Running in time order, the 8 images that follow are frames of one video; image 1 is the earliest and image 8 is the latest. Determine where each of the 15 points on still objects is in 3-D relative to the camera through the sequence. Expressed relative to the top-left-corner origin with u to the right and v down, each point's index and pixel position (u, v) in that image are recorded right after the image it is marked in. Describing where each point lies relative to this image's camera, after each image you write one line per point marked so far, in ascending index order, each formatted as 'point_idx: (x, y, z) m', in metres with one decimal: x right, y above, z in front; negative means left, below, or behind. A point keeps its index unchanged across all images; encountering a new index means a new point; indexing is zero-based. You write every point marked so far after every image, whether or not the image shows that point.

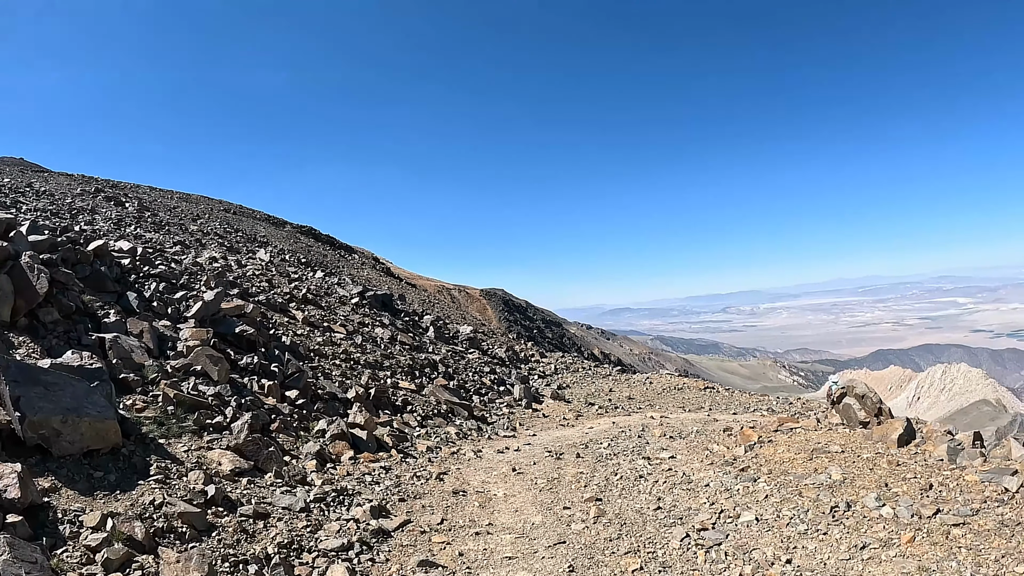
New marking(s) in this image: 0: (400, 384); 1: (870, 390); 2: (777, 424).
0: (-3.7, -3.1, +18.8) m
1: (+7.2, -2.0, +11.5) m
2: (+6.0, -3.0, +13.2) m
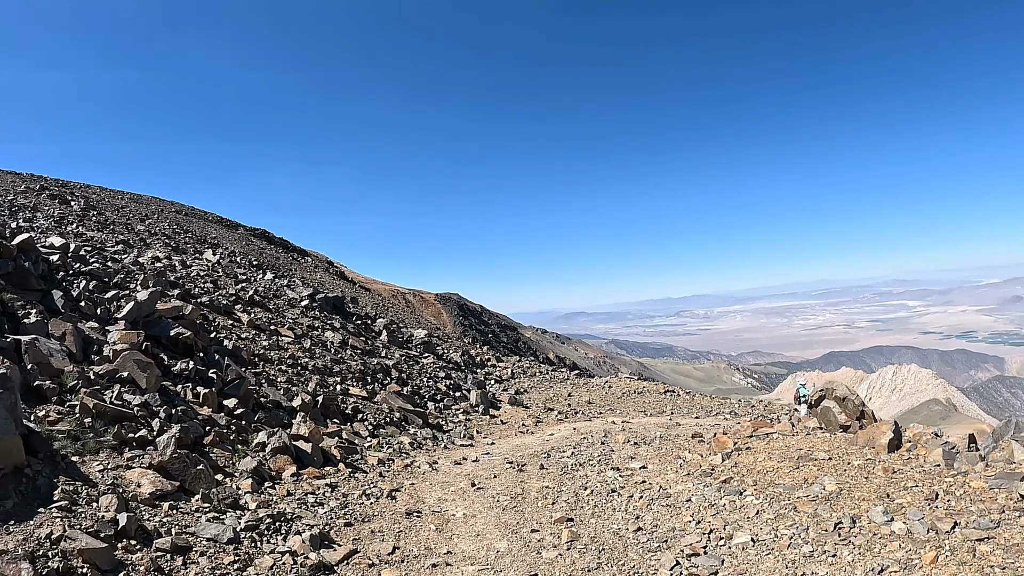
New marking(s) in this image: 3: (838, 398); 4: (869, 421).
0: (-4.9, -3.1, +17.6) m
1: (+6.5, -1.9, +11.0) m
2: (+5.1, -3.0, +12.6) m
3: (+6.4, -2.1, +11.3) m
4: (+6.8, -2.5, +11.0) m
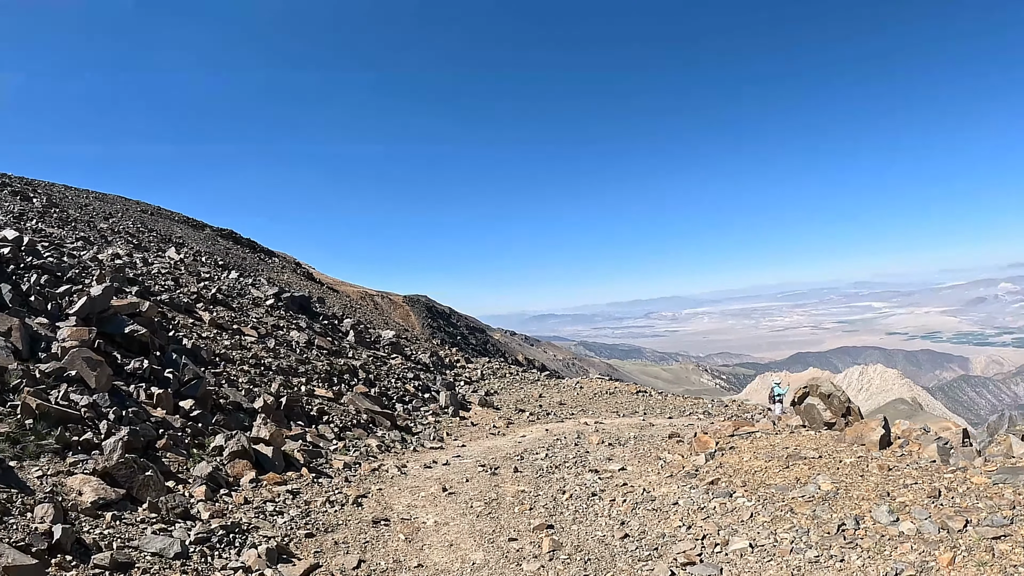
0: (-5.7, -3.0, +16.8) m
1: (+6.0, -1.9, +10.9) m
2: (+4.6, -2.9, +12.4) m
3: (+6.0, -2.0, +11.1) m
4: (+6.3, -2.4, +10.9) m
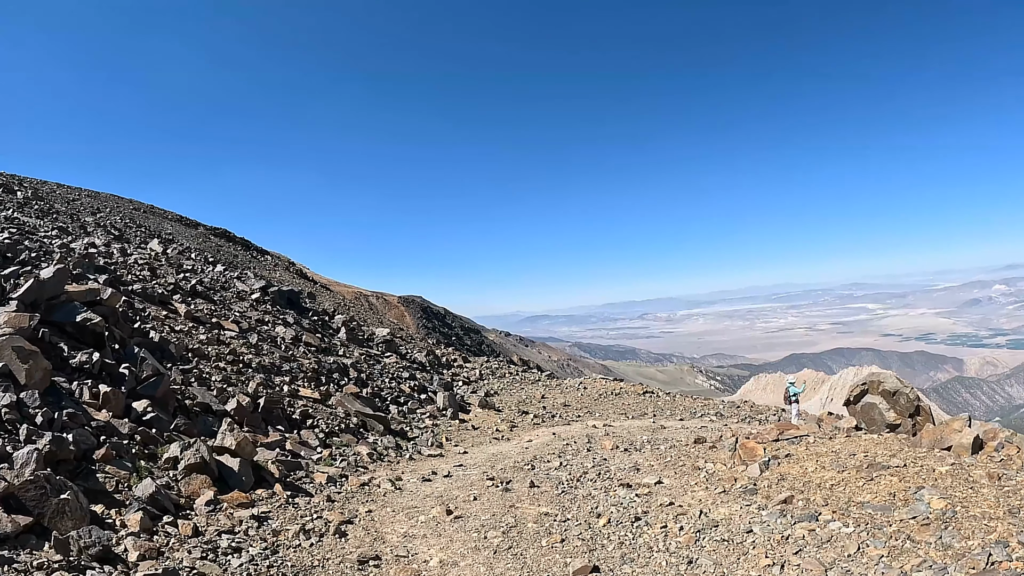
0: (-5.5, -2.7, +15.1) m
1: (+6.3, -1.6, +9.2) m
2: (+4.8, -2.6, +10.7) m
3: (+6.2, -1.7, +9.5) m
4: (+6.6, -2.1, +9.2) m
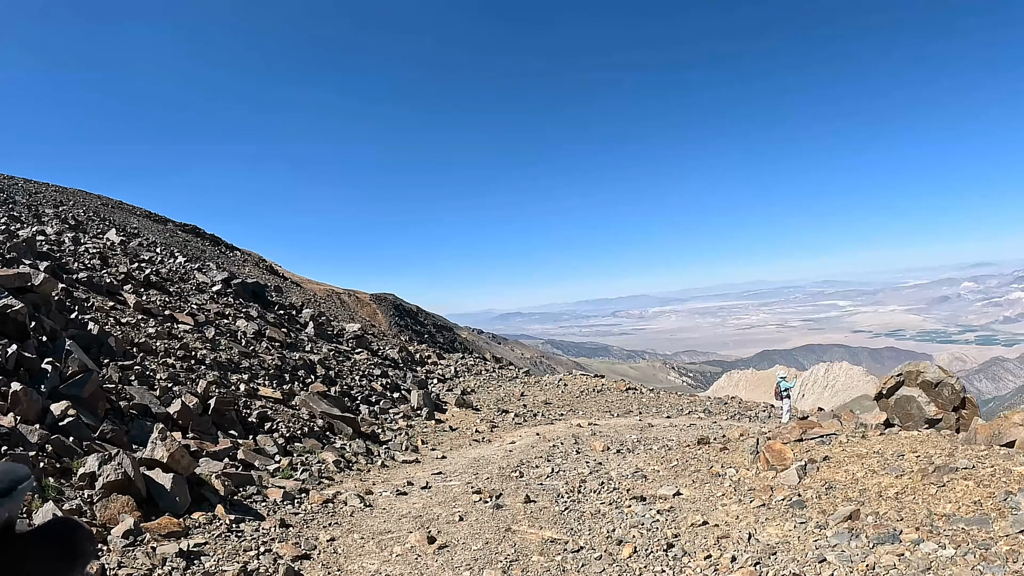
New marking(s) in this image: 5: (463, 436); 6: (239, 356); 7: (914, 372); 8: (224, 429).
0: (-5.9, -2.4, +13.5) m
1: (+6.2, -1.3, +8.2) m
2: (+4.6, -2.4, +9.6) m
3: (+6.1, -1.5, +8.4) m
4: (+6.4, -1.9, +8.2) m
5: (-1.4, -4.3, +16.8) m
6: (-7.8, -1.9, +16.6) m
7: (+6.1, -1.3, +8.6) m
8: (-5.4, -2.6, +10.7) m
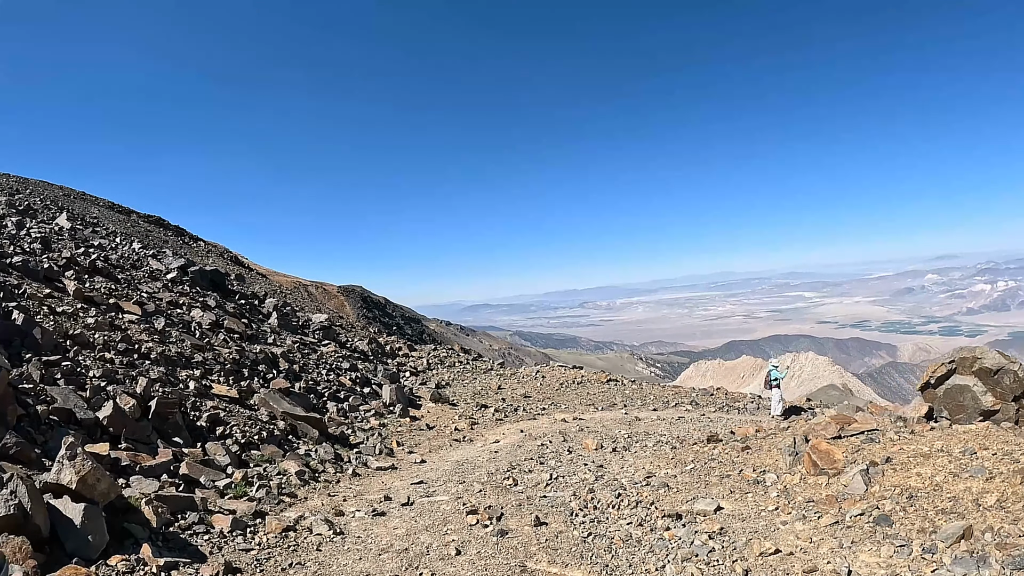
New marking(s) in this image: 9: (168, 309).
0: (-6.1, -2.1, +11.8) m
1: (+6.2, -1.1, +7.1) m
2: (+4.6, -2.1, +8.5) m
3: (+6.1, -1.2, +7.4) m
4: (+6.5, -1.6, +7.1) m
5: (-1.8, -3.9, +15.3) m
6: (-8.2, -1.6, +14.7) m
7: (+6.1, -1.1, +7.6) m
8: (-5.4, -2.3, +9.1) m
9: (-11.0, -0.7, +18.5) m
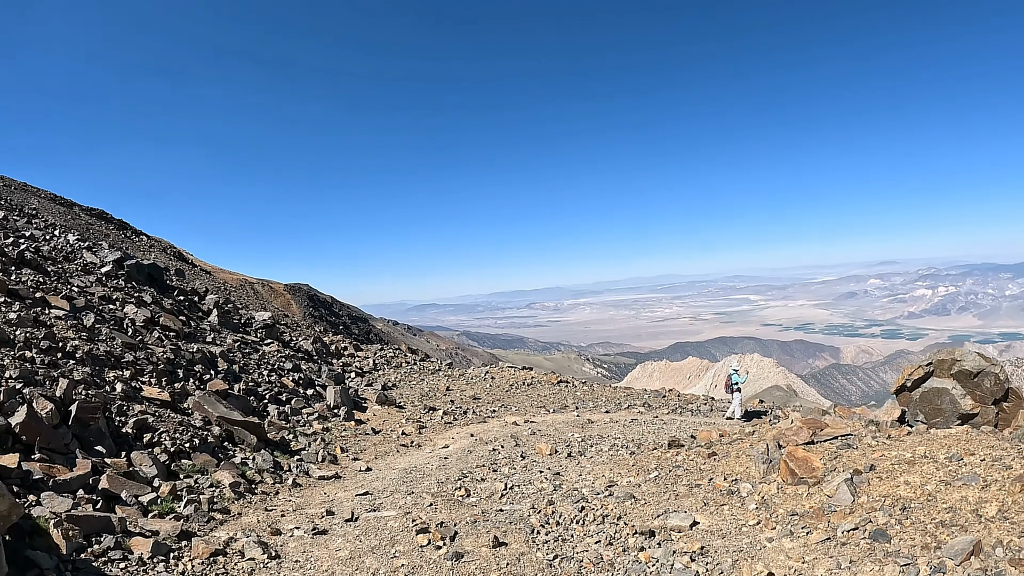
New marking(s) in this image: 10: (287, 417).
0: (-7.0, -1.9, +10.5) m
1: (+5.7, -1.1, +6.9) m
2: (+4.0, -2.1, +8.1) m
3: (+5.6, -1.2, +7.1) m
4: (+6.0, -1.6, +6.9) m
5: (-3.0, -3.8, +14.4) m
6: (-9.3, -1.4, +13.2) m
7: (+5.6, -1.1, +7.3) m
8: (-6.1, -2.1, +7.8) m
9: (-12.4, -0.4, +16.7) m
10: (-5.6, -3.2, +14.2) m
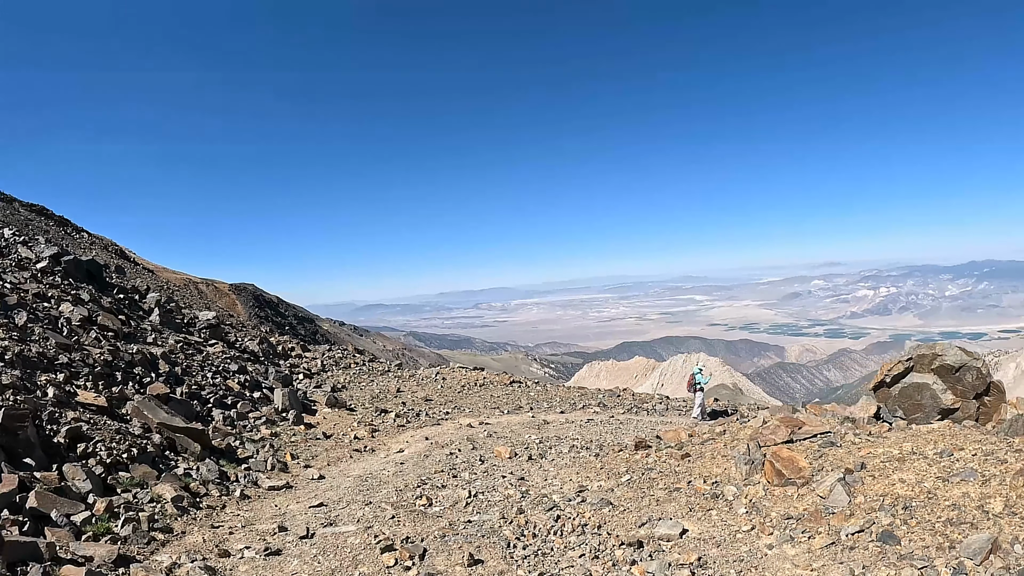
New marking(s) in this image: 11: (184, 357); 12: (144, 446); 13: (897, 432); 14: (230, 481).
0: (-7.6, -1.8, +9.3) m
1: (+5.4, -1.0, +6.9) m
2: (+3.6, -2.0, +7.9) m
3: (+5.3, -1.2, +7.1) m
4: (+5.7, -1.6, +6.9) m
5: (-4.0, -3.7, +13.5) m
6: (-10.1, -1.2, +11.8) m
7: (+5.2, -1.0, +7.3) m
8: (-6.4, -2.0, +6.7) m
9: (-13.6, -0.3, +15.0) m
10: (-6.5, -3.1, +13.2) m
11: (-9.6, -1.9, +16.1) m
12: (-5.8, -2.3, +8.5) m
13: (+4.5, -1.8, +6.8) m
14: (-4.4, -3.0, +8.8) m
